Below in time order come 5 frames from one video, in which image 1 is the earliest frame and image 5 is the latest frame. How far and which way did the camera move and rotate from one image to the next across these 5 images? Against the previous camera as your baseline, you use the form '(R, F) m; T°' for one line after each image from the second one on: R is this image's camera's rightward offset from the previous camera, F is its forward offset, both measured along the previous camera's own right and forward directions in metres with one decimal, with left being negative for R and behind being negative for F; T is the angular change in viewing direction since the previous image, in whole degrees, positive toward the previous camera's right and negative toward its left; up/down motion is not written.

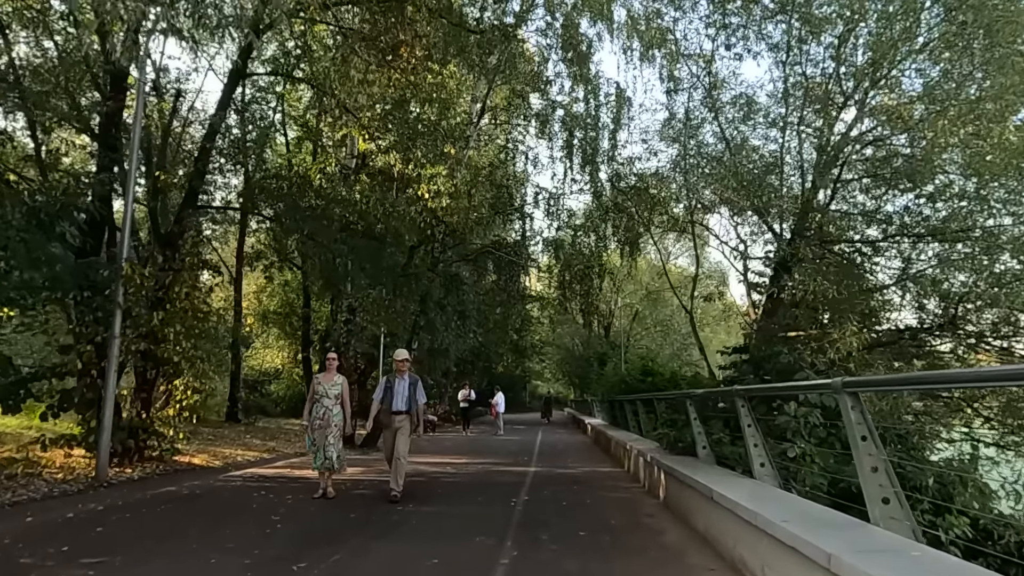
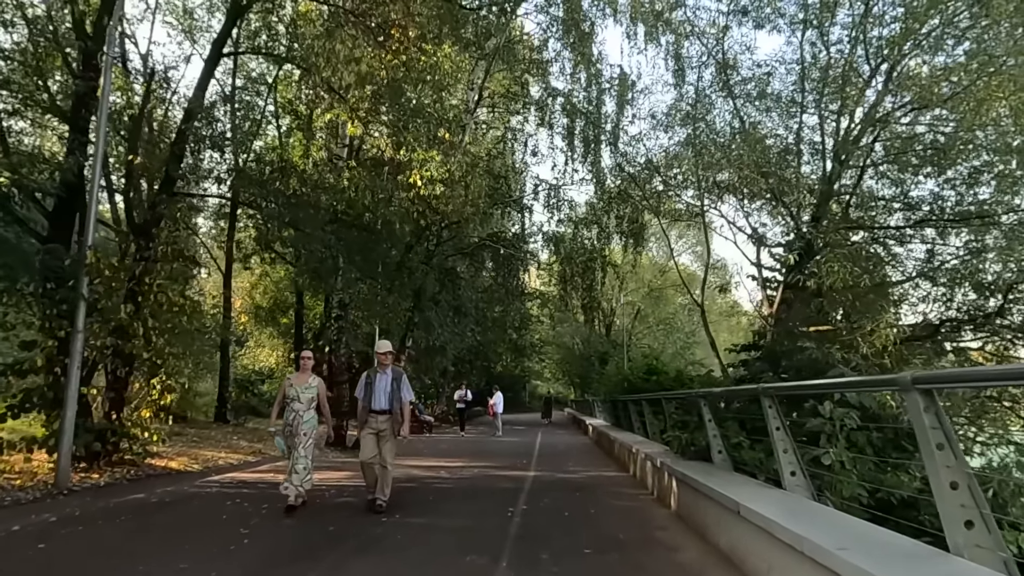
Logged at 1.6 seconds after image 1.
(0.0, +1.0) m; 0°
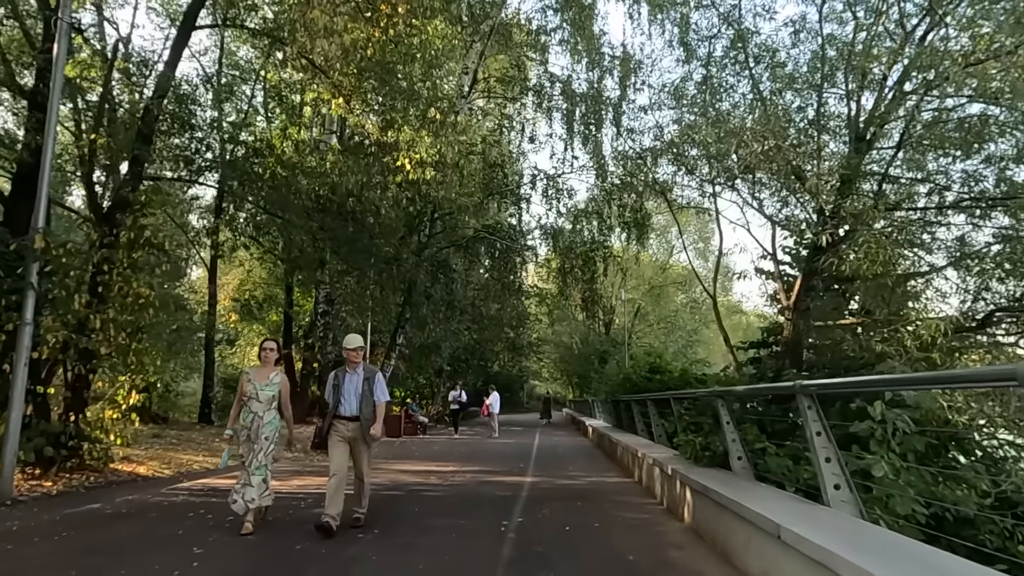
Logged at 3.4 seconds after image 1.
(0.0, +1.1) m; 0°
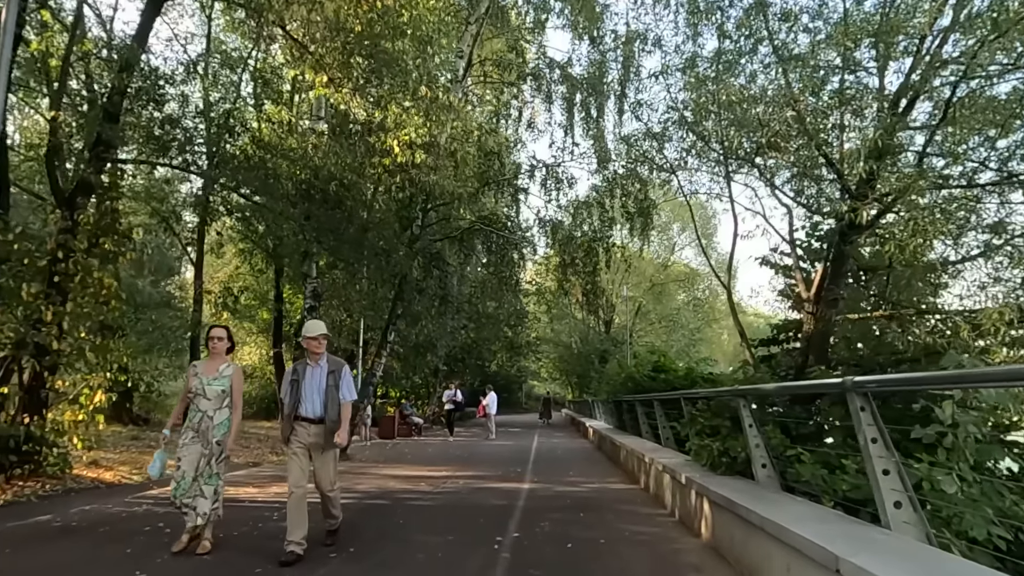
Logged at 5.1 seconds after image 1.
(0.0, +1.0) m; 0°
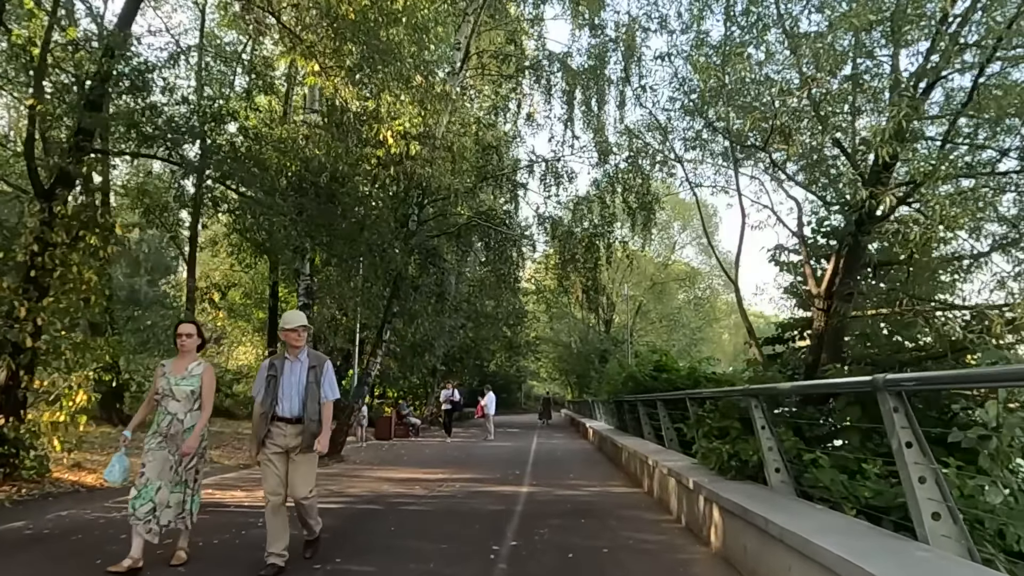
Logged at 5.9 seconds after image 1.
(0.0, +0.5) m; 0°
